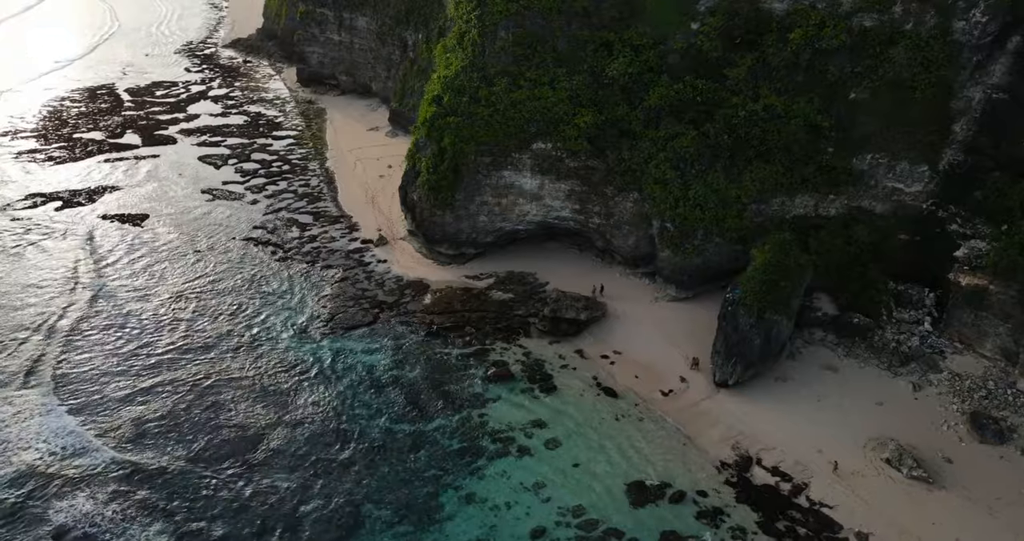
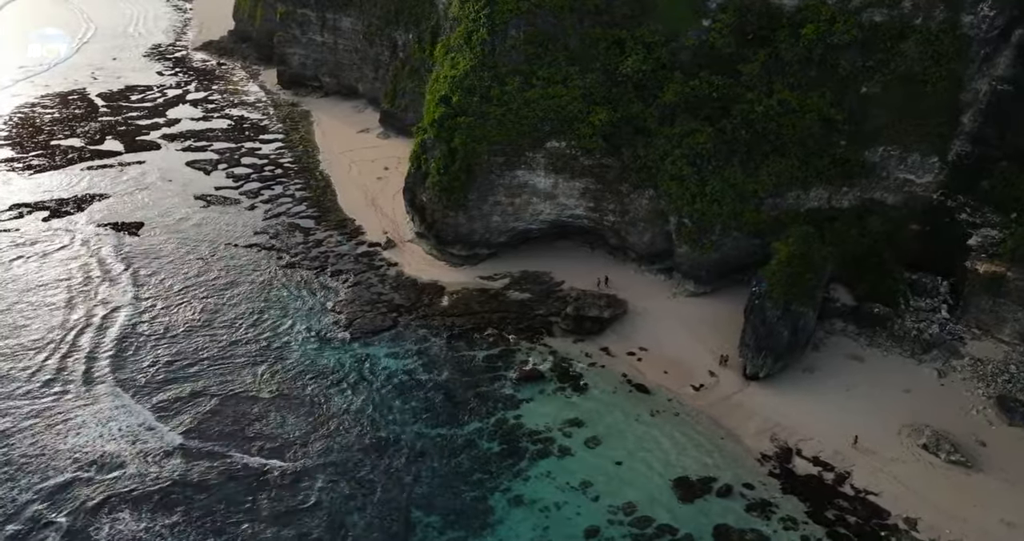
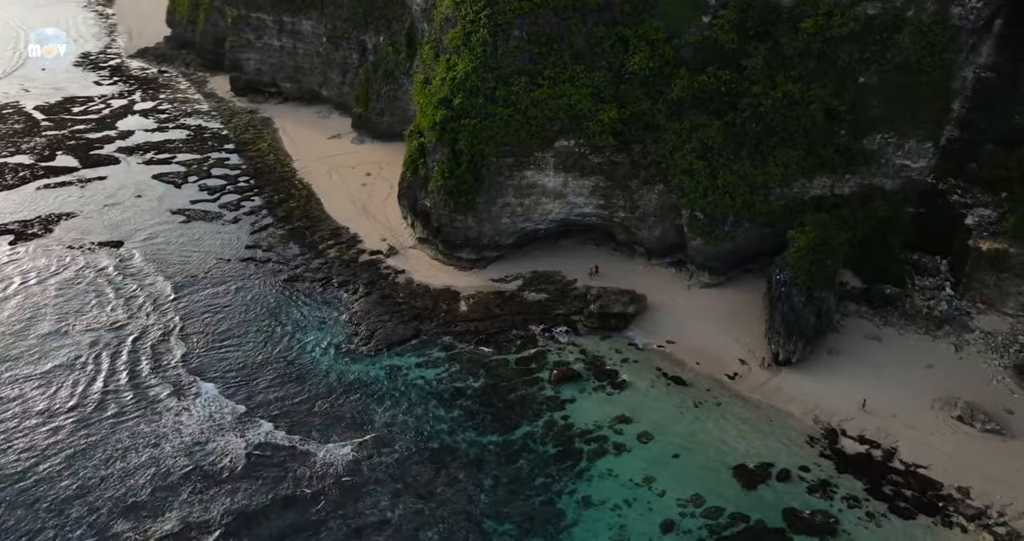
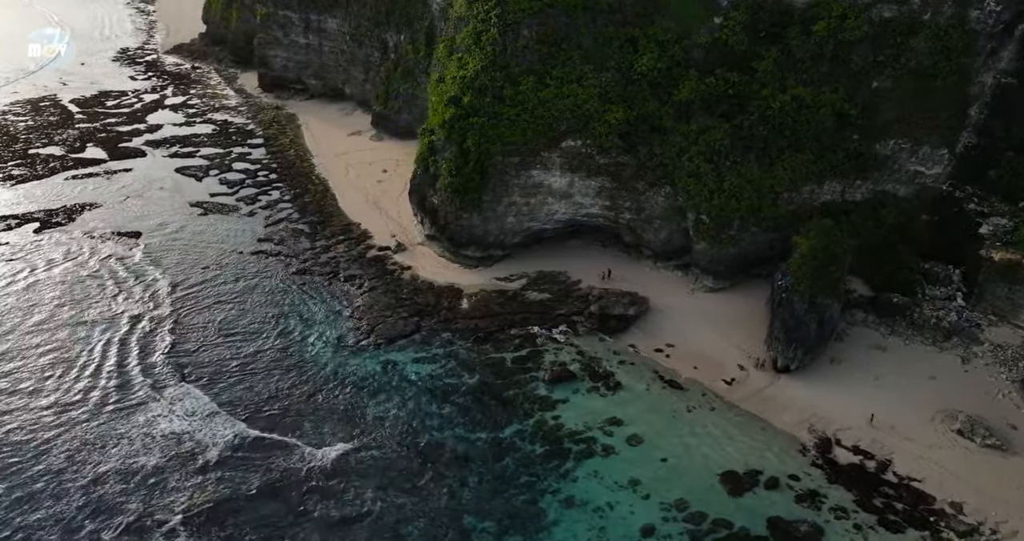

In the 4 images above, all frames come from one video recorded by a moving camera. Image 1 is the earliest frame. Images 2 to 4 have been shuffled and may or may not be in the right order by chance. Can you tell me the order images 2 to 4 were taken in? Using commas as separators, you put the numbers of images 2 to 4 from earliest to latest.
2, 4, 3
